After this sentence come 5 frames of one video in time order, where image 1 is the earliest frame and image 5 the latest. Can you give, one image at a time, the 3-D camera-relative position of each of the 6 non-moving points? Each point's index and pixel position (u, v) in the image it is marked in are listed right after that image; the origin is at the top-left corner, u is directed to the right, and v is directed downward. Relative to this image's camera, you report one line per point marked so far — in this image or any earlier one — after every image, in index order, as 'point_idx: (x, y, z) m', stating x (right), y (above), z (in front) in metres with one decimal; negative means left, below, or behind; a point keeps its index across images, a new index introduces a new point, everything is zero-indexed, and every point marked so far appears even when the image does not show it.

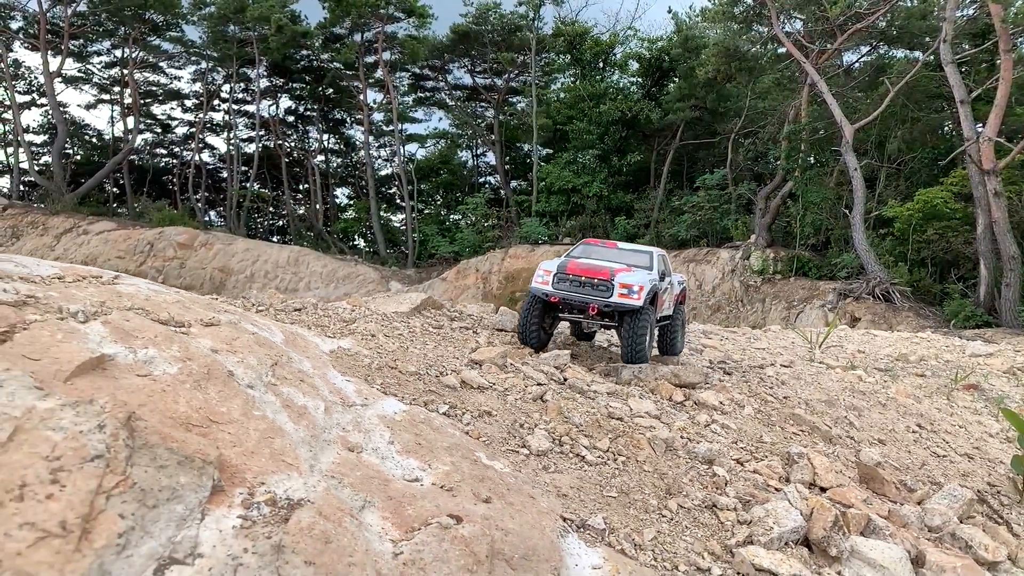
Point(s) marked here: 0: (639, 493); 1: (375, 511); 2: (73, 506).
0: (+0.7, -1.2, +4.7) m
1: (-0.5, -0.9, +3.2) m
2: (-1.3, -0.7, +2.5) m
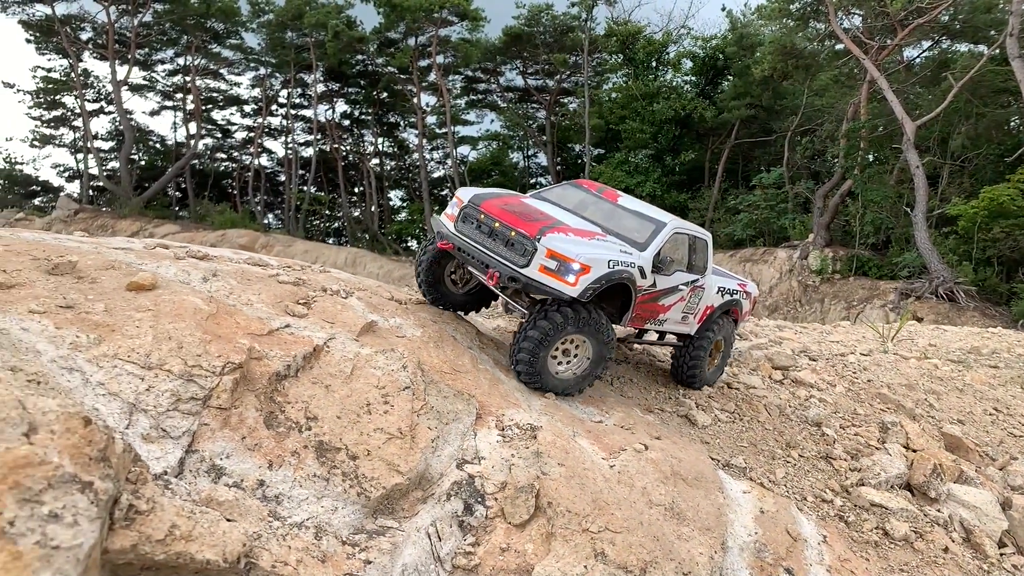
0: (+1.7, -1.1, +5.6) m
1: (+0.4, -0.8, +4.2) m
2: (-0.5, -0.6, +3.6) m
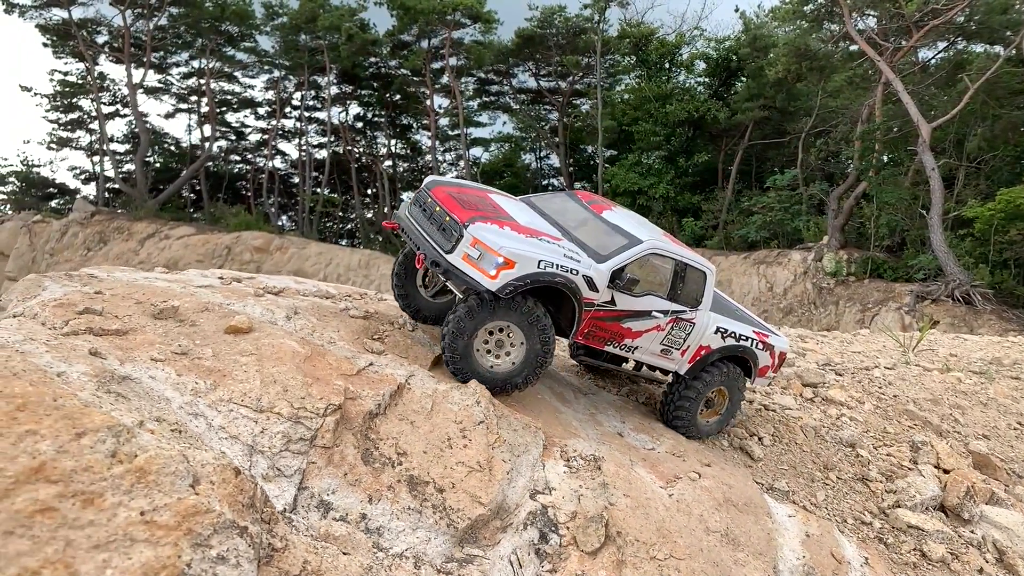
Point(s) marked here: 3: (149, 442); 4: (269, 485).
0: (+2.1, -1.3, +5.9) m
1: (+0.7, -1.0, +4.5) m
2: (-0.2, -0.8, +3.9) m
3: (-1.1, -0.5, +2.6) m
4: (-0.9, -0.7, +3.1) m
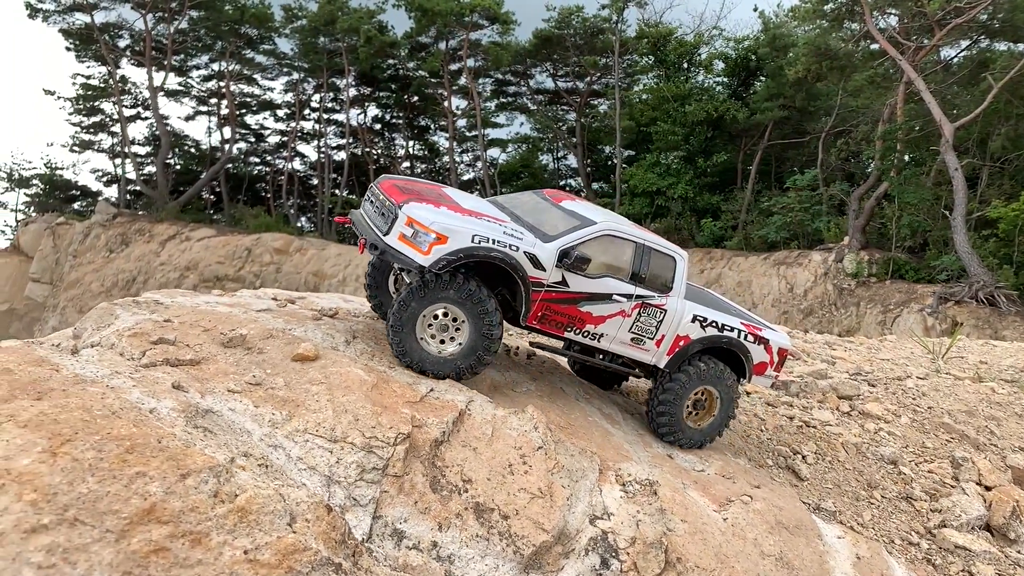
0: (+2.4, -1.4, +5.9) m
1: (+1.0, -1.1, +4.6) m
2: (+0.1, -0.9, +3.9) m
3: (-0.9, -0.6, +2.7) m
4: (-0.6, -0.9, +3.2) m
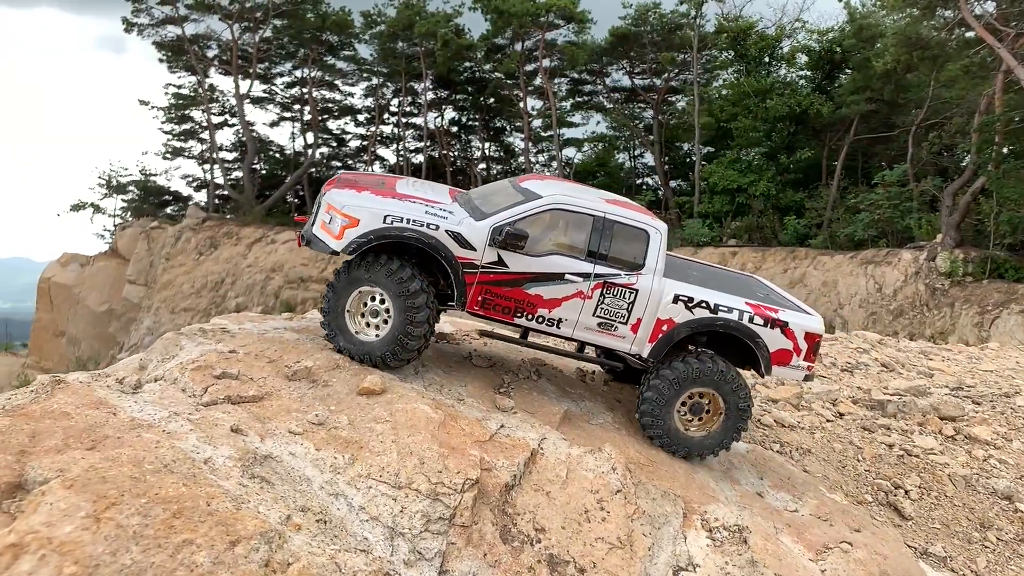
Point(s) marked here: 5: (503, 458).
0: (+2.9, -1.5, +5.4) m
1: (+1.4, -1.3, +4.2) m
2: (+0.5, -1.1, +3.7) m
3: (-0.6, -0.8, +2.5) m
4: (-0.4, -1.0, +3.0) m
5: (0.0, -0.8, +3.7) m
